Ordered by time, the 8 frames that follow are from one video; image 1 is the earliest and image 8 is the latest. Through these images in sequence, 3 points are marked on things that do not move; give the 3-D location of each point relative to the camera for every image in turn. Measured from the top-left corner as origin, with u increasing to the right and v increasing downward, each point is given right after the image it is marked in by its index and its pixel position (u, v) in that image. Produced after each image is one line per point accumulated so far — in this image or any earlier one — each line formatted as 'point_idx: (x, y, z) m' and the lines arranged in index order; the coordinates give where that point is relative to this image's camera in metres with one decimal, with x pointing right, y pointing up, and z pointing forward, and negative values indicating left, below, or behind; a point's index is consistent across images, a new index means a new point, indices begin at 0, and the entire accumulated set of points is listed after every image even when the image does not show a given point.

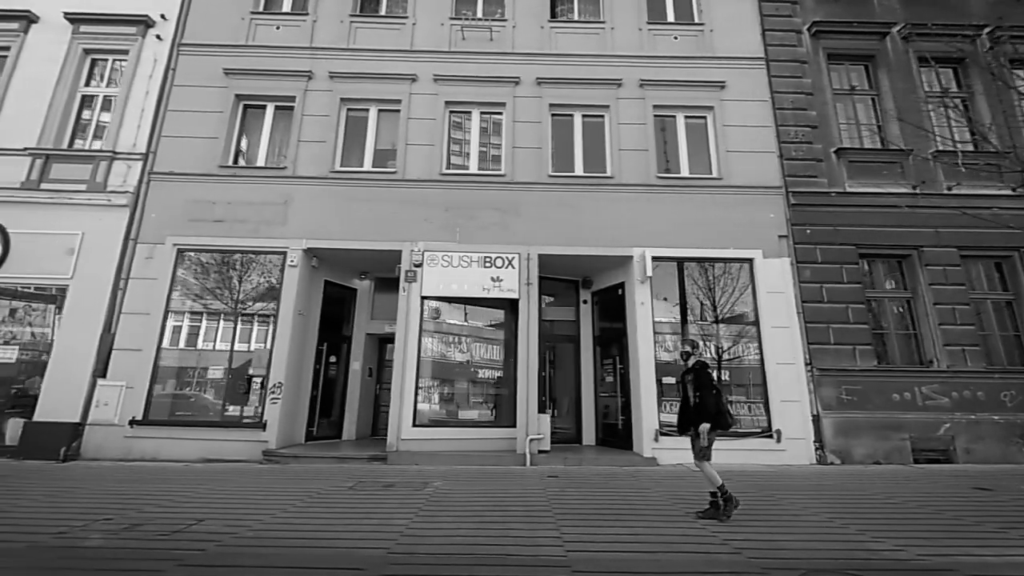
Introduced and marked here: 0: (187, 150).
0: (-7.1, +3.0, +9.4) m
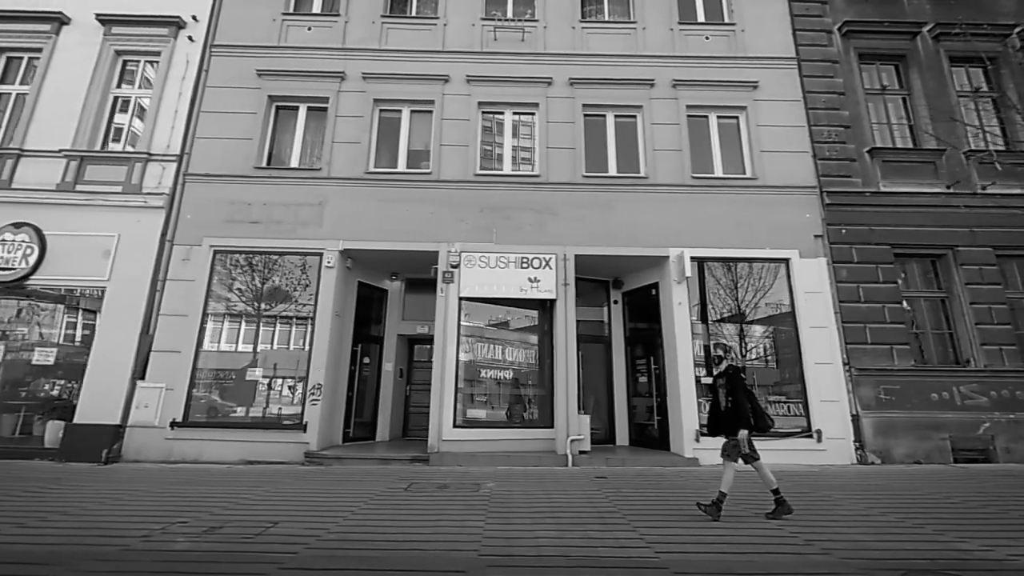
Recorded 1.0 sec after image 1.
0: (-6.3, +3.0, +9.4) m
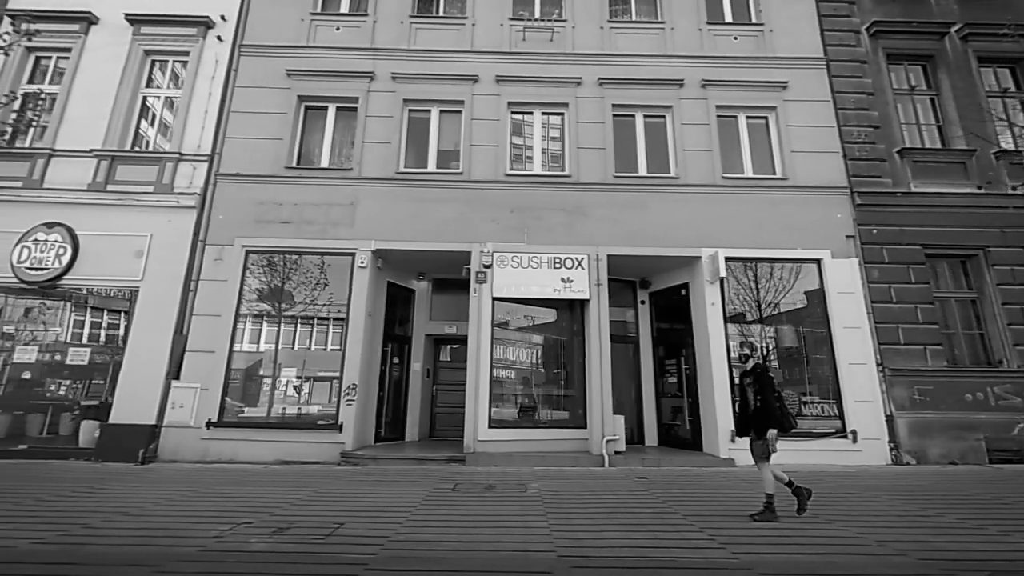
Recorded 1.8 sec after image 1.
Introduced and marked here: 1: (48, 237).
0: (-5.7, +3.0, +9.4) m
1: (-9.5, +1.0, +8.7) m
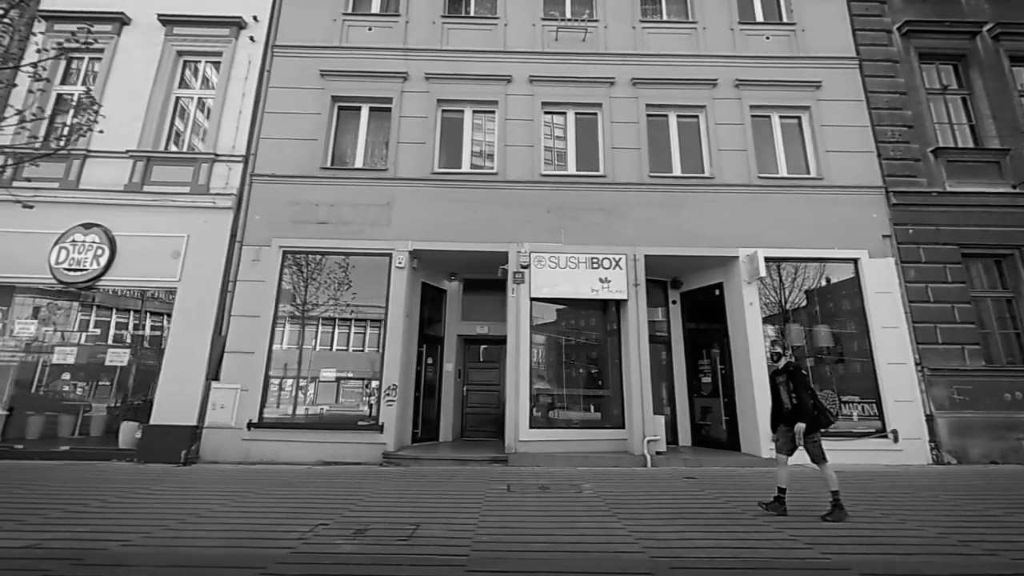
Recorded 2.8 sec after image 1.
0: (-4.9, +3.0, +9.4) m
1: (-8.7, +1.0, +8.7) m
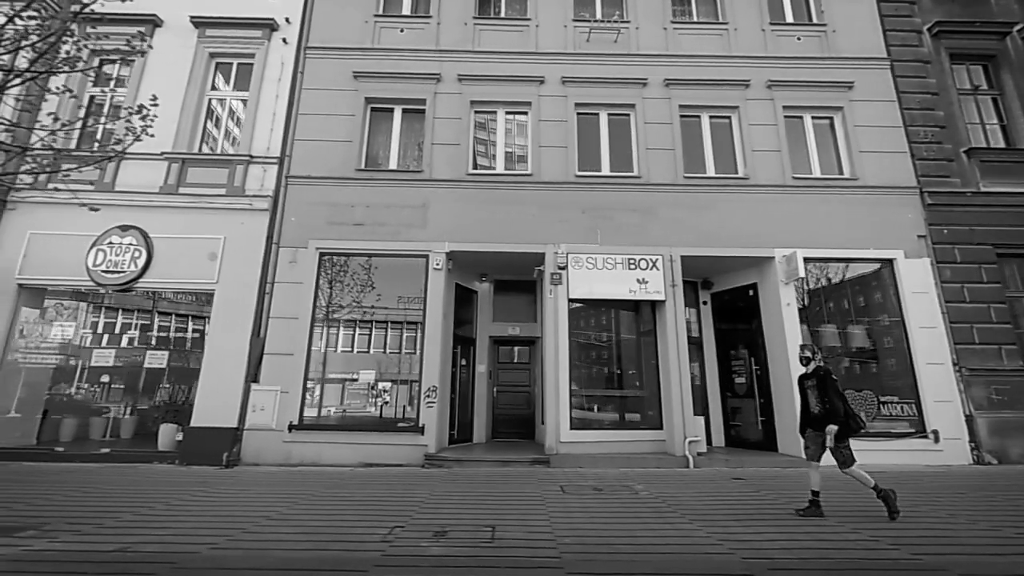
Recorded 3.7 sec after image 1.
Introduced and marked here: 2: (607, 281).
0: (-4.2, +3.0, +9.4) m
1: (-7.9, +1.0, +8.7) m
2: (+1.9, +0.1, +8.8) m
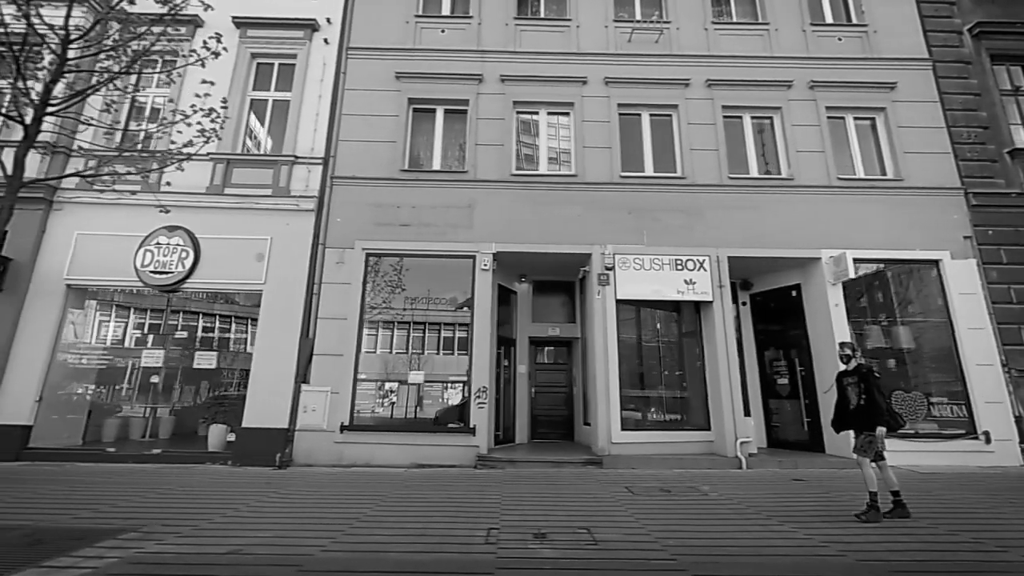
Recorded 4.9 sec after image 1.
0: (-3.2, +2.9, +9.4) m
1: (-7.0, +1.0, +8.7) m
2: (+2.9, +0.1, +8.8) m
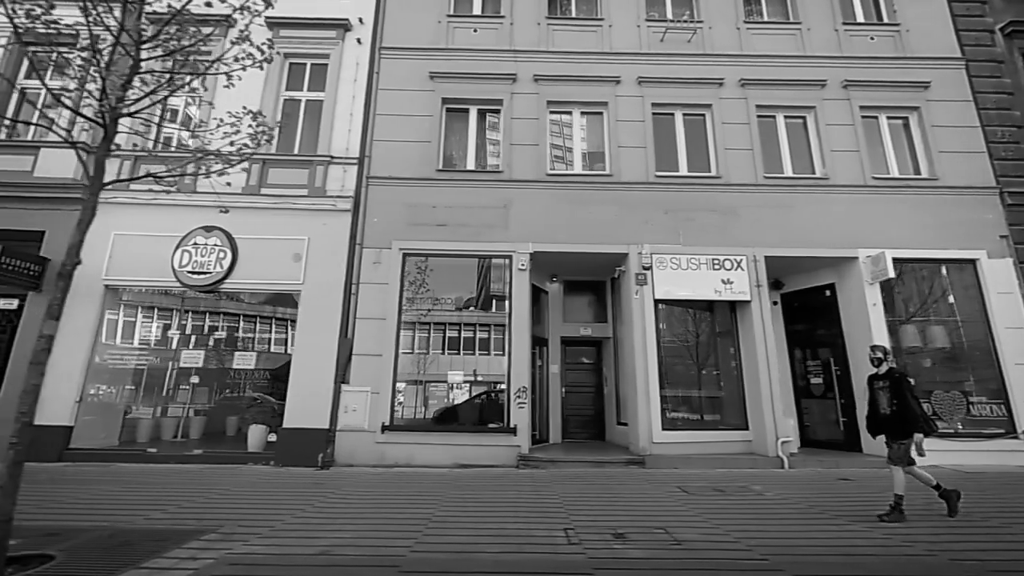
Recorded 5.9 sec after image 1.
0: (-2.4, +2.9, +9.4) m
1: (-6.2, +1.0, +8.7) m
2: (+3.7, +0.1, +8.8) m
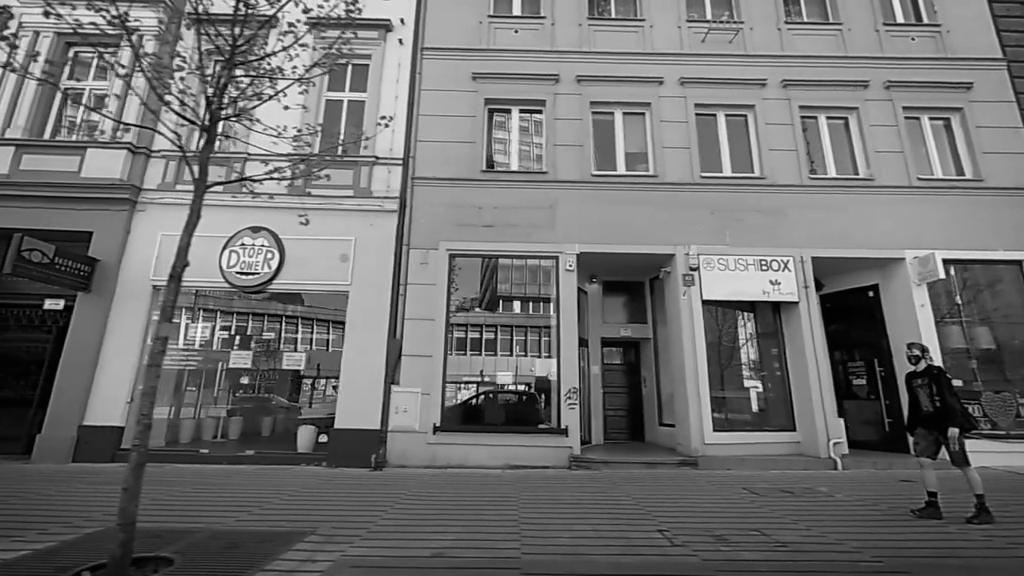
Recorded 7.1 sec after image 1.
0: (-1.5, +2.9, +9.4) m
1: (-5.2, +0.9, +8.7) m
2: (+4.6, +0.1, +8.8) m
